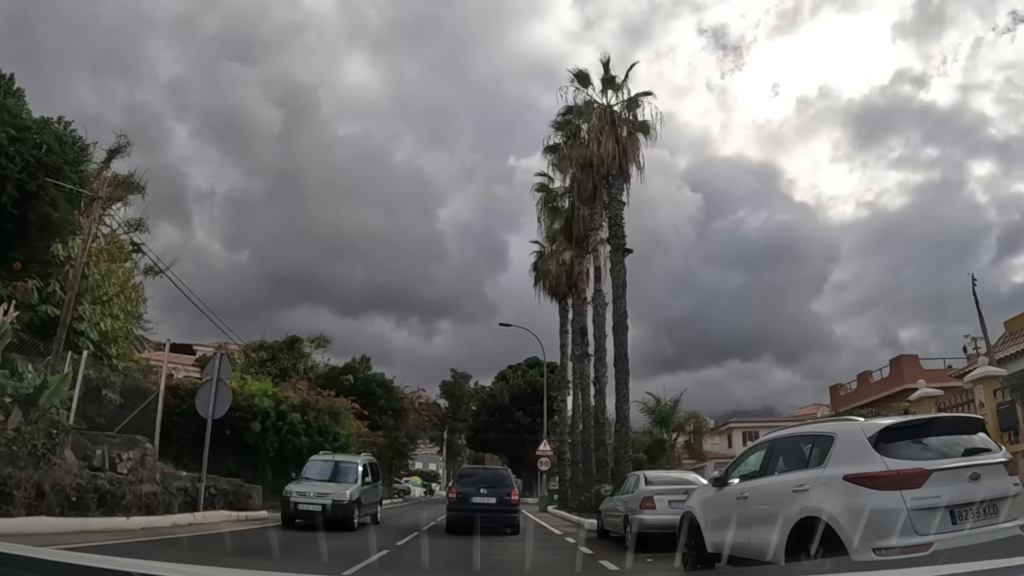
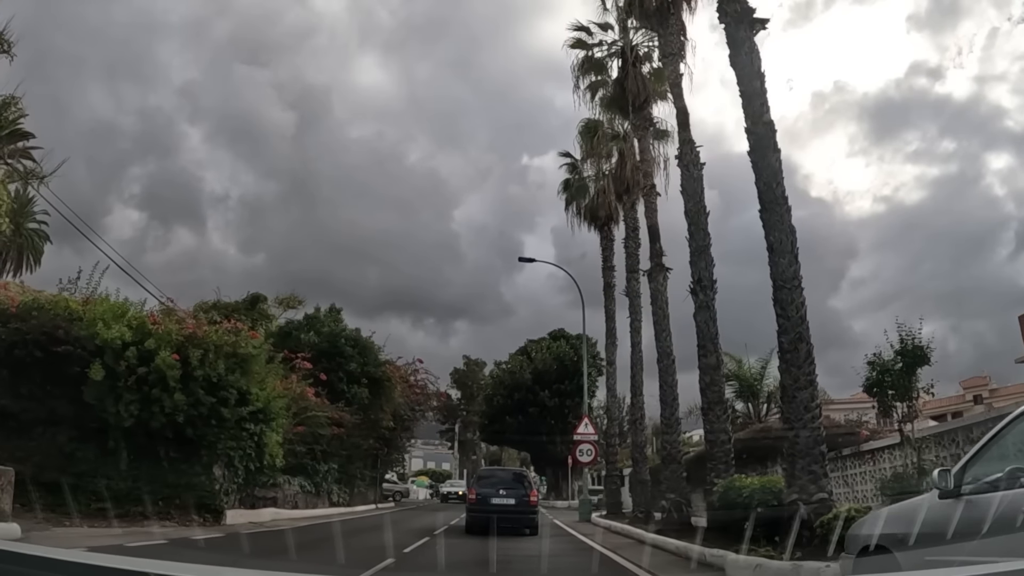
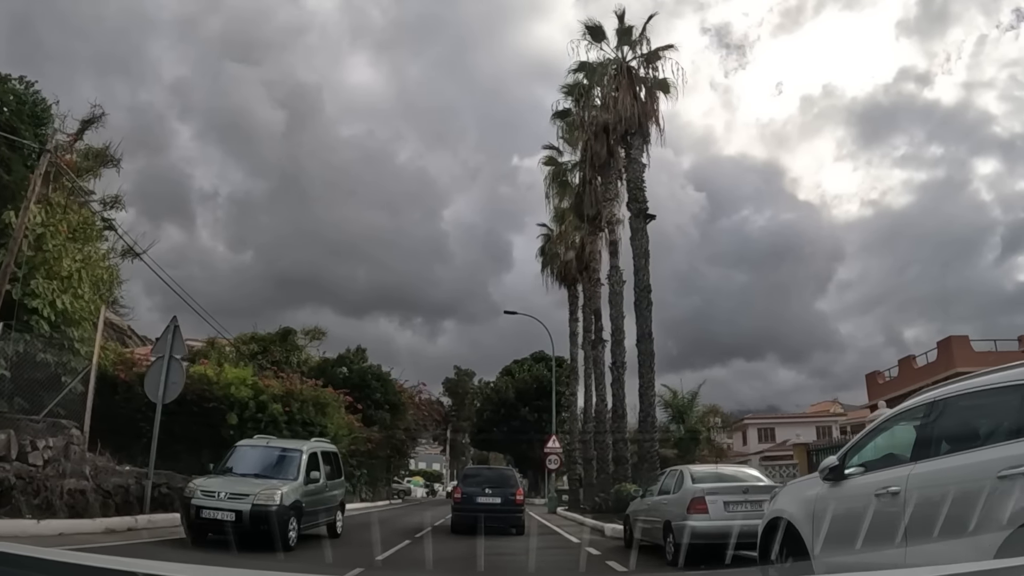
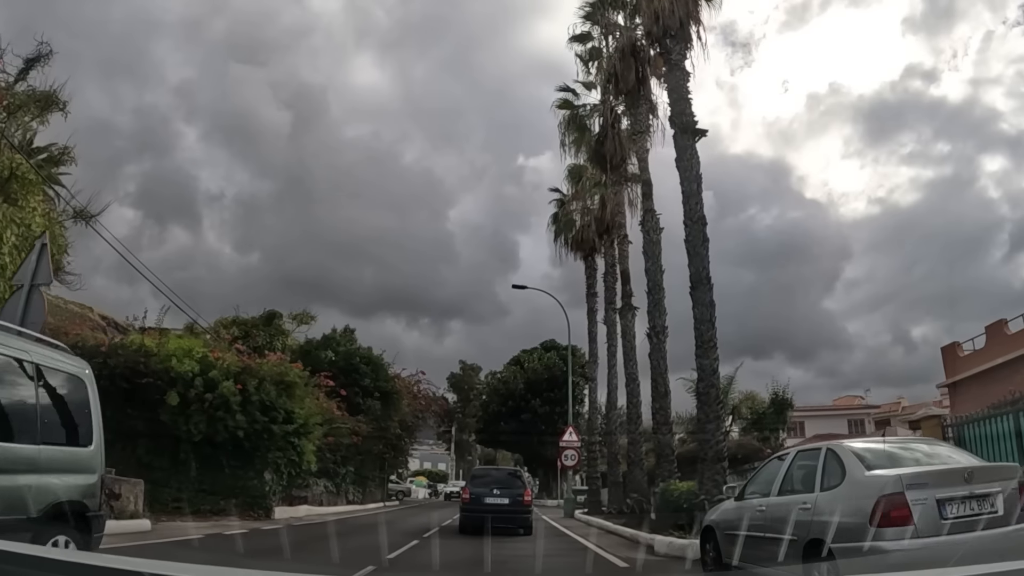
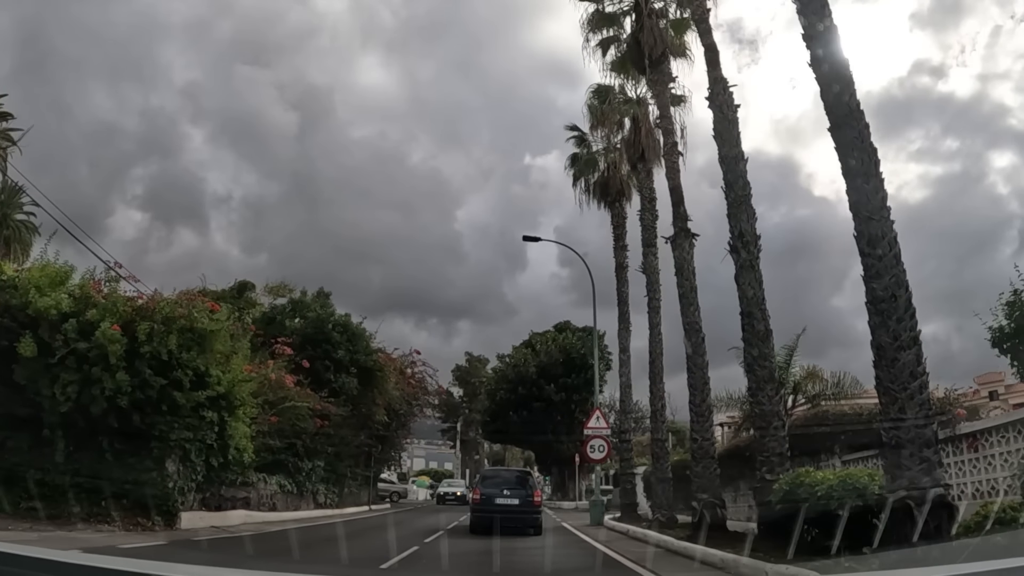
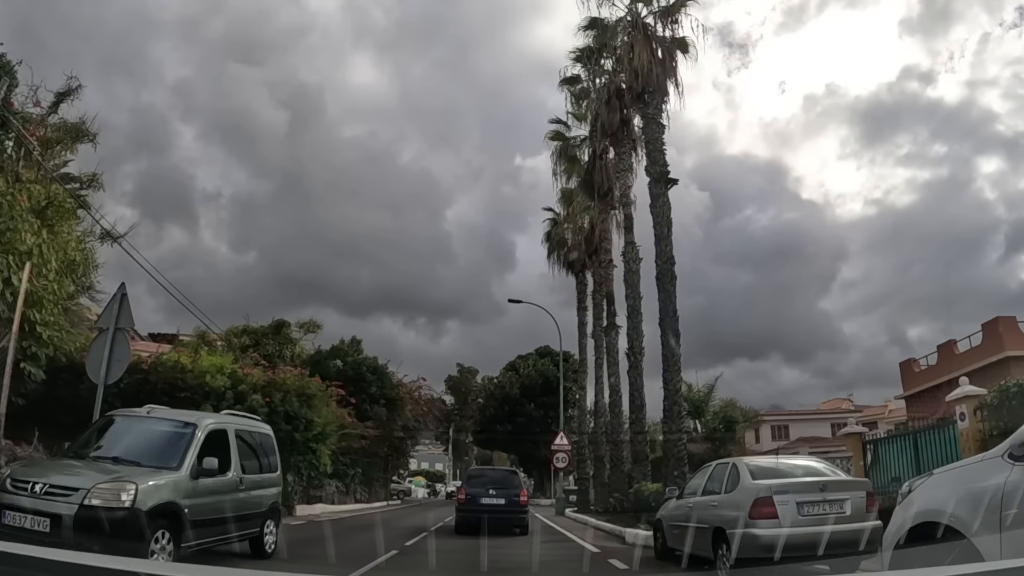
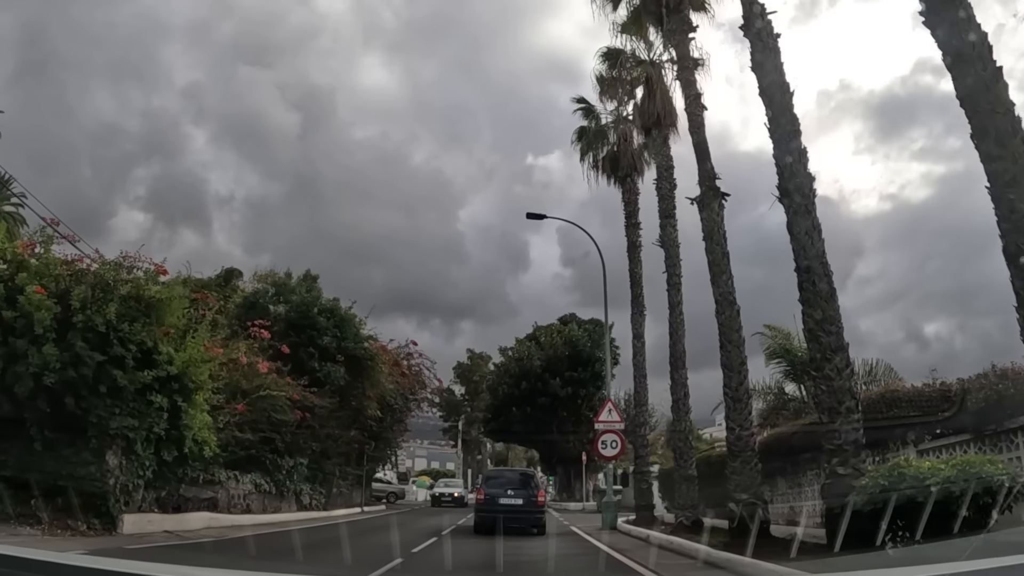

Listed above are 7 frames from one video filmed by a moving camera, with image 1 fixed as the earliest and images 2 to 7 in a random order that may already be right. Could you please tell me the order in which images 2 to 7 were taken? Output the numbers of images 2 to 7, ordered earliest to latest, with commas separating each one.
3, 6, 4, 2, 5, 7
